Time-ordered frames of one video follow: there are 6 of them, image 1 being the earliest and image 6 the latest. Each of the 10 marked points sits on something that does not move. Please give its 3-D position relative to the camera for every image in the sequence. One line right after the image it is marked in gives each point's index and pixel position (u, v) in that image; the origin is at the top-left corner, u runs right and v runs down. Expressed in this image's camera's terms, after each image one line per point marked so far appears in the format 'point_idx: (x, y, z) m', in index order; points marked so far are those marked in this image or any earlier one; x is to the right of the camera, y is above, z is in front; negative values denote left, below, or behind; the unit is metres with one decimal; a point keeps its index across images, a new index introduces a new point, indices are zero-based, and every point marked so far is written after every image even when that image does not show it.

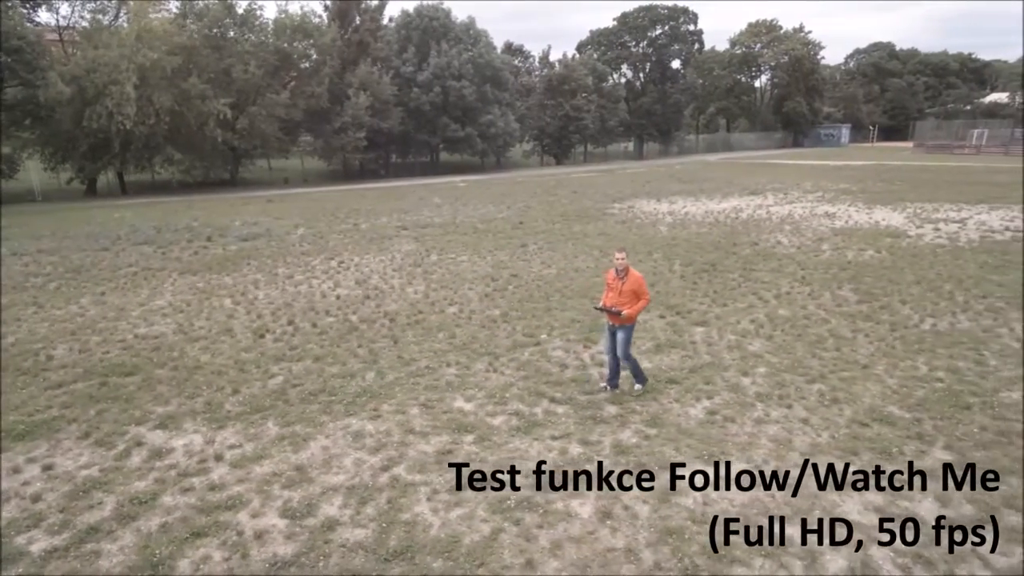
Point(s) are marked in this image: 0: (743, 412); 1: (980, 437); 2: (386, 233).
0: (+2.4, -1.3, +6.4) m
1: (+4.4, -1.4, +5.8) m
2: (-3.7, +1.7, +17.9) m
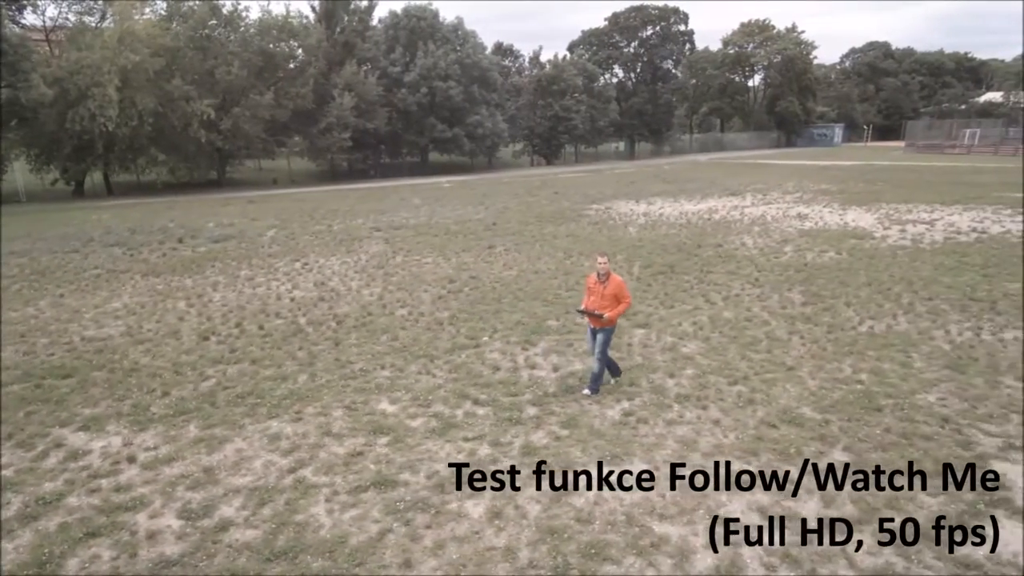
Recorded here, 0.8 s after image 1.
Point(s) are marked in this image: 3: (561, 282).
0: (+1.5, -1.3, +6.5) m
1: (+3.5, -1.4, +5.9) m
2: (-4.5, +1.6, +18.0) m
3: (+1.0, +0.1, +12.2) m
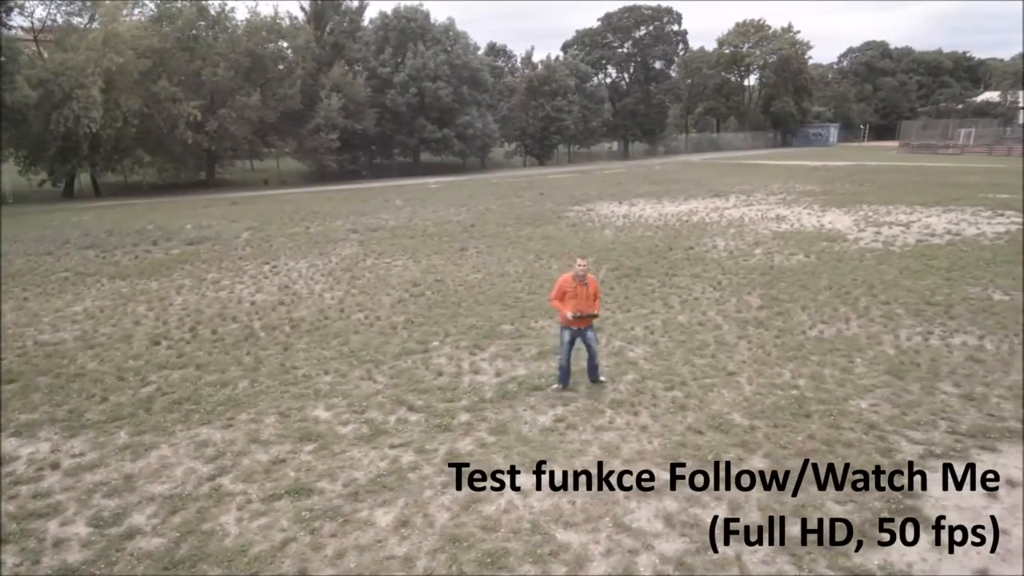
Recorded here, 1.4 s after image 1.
0: (+0.8, -1.4, +6.5) m
1: (+2.8, -1.5, +5.9) m
2: (-5.3, +1.6, +18.0) m
3: (+0.2, +0.1, +12.2) m
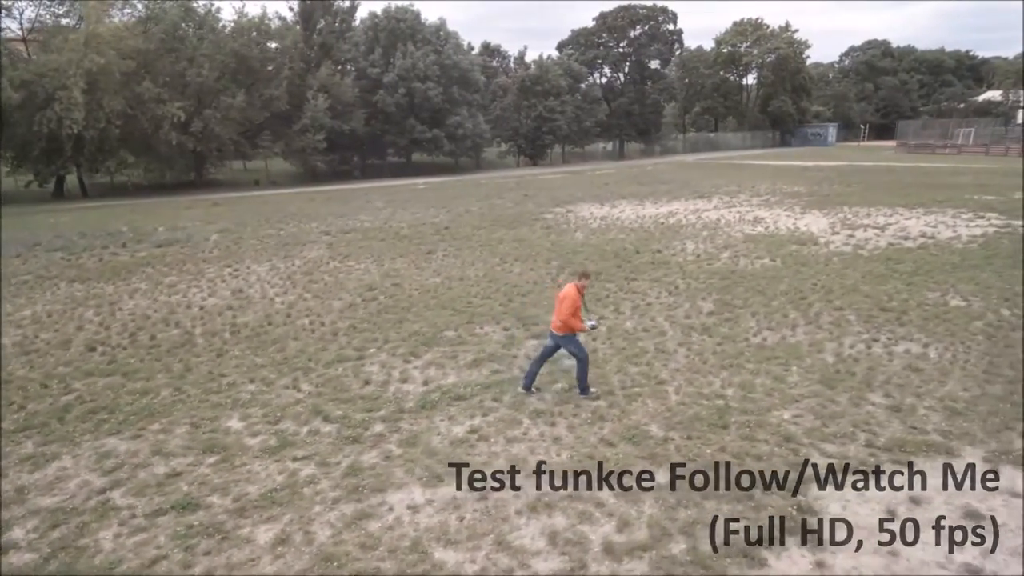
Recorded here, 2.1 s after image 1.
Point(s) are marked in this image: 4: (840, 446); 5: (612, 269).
0: (-0.1, -1.5, +6.4) m
1: (+1.9, -1.6, +5.8) m
2: (-6.1, +1.5, +17.9) m
3: (-0.6, 0.0, +12.1) m
4: (+3.2, -1.6, +6.0) m
5: (+2.2, +0.4, +13.6) m
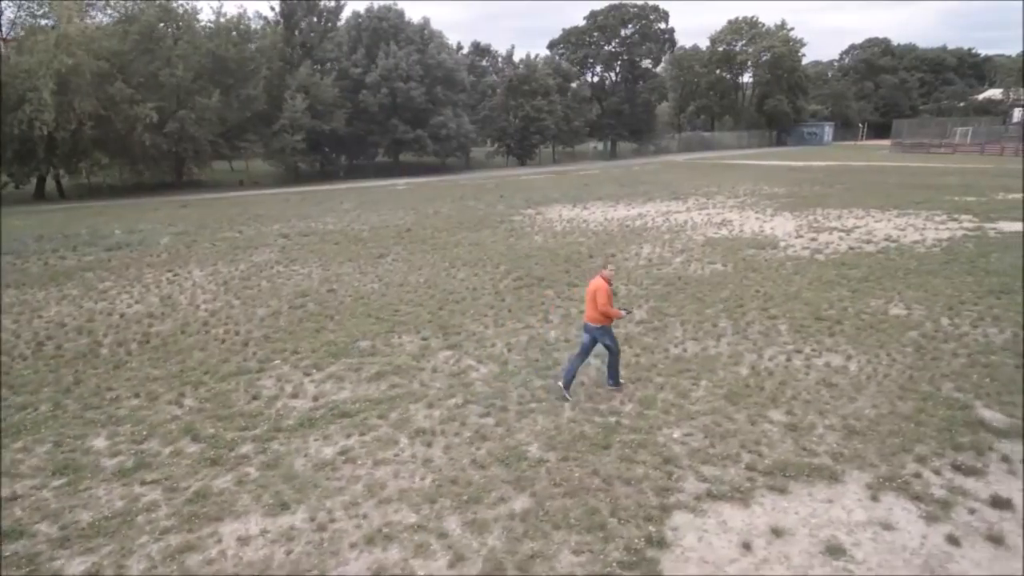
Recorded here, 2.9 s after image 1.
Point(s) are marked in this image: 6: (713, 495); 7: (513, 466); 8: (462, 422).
0: (-1.4, -1.6, +6.1) m
1: (+0.6, -1.8, +5.5) m
2: (-7.3, +1.4, +17.7) m
3: (-1.9, -0.1, +11.8) m
4: (+2.0, -1.7, +5.7) m
5: (+1.0, +0.3, +13.3) m
6: (+1.8, -1.8, +5.3) m
7: (0.0, -1.7, +5.8) m
8: (-0.6, -1.5, +6.7) m
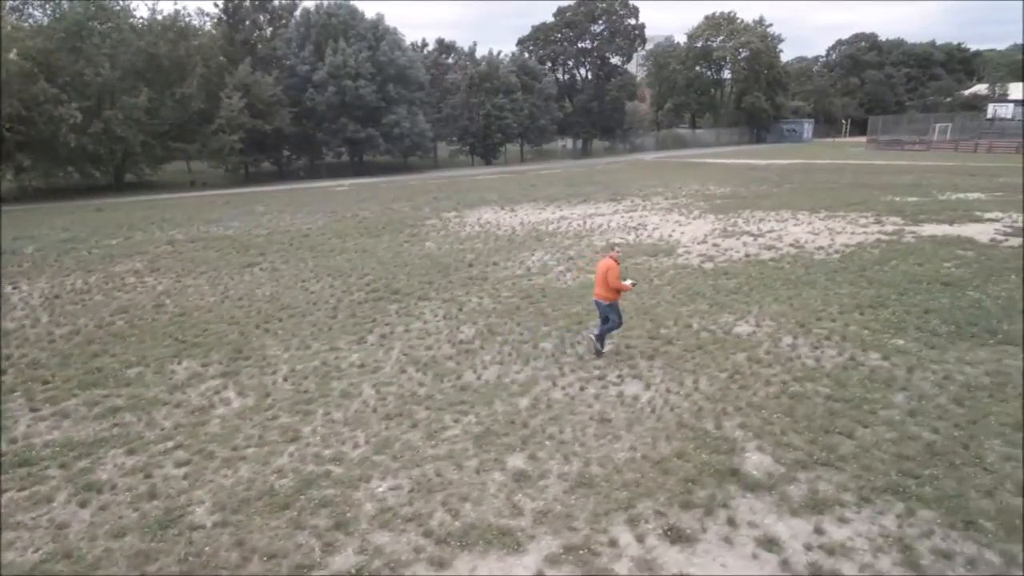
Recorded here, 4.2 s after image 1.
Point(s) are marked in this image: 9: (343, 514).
0: (-4.3, -1.9, +5.3) m
1: (-2.3, -2.0, +4.6) m
2: (-10.2, +1.1, +16.8) m
3: (-4.8, -0.4, +10.9) m
4: (-0.9, -2.0, +4.9) m
5: (-1.9, 0.0, +12.4) m
6: (-1.1, -2.1, +4.5) m
7: (-2.9, -2.0, +4.9) m
8: (-3.5, -1.8, +5.8) m
9: (-1.4, -1.9, +5.1) m
